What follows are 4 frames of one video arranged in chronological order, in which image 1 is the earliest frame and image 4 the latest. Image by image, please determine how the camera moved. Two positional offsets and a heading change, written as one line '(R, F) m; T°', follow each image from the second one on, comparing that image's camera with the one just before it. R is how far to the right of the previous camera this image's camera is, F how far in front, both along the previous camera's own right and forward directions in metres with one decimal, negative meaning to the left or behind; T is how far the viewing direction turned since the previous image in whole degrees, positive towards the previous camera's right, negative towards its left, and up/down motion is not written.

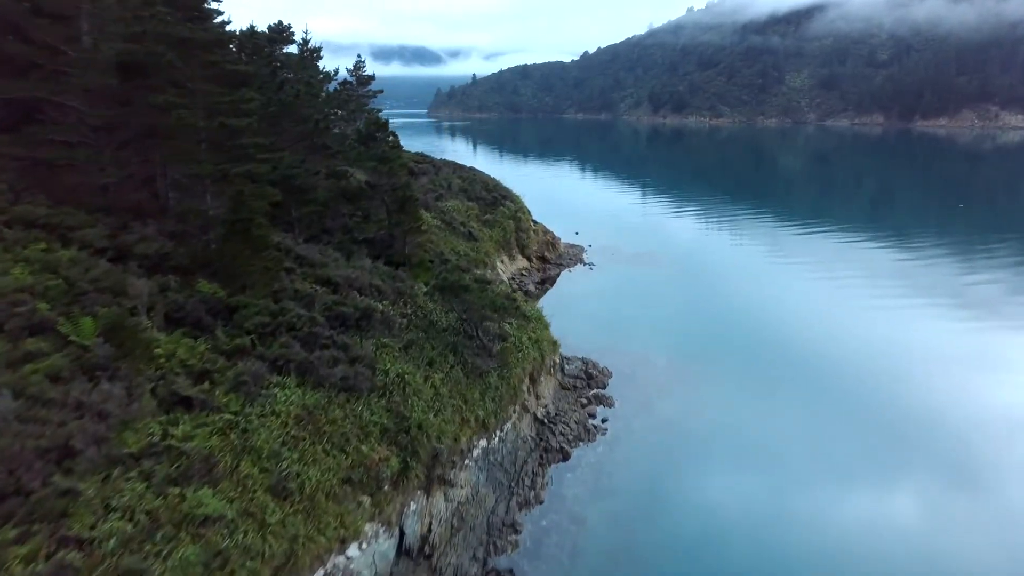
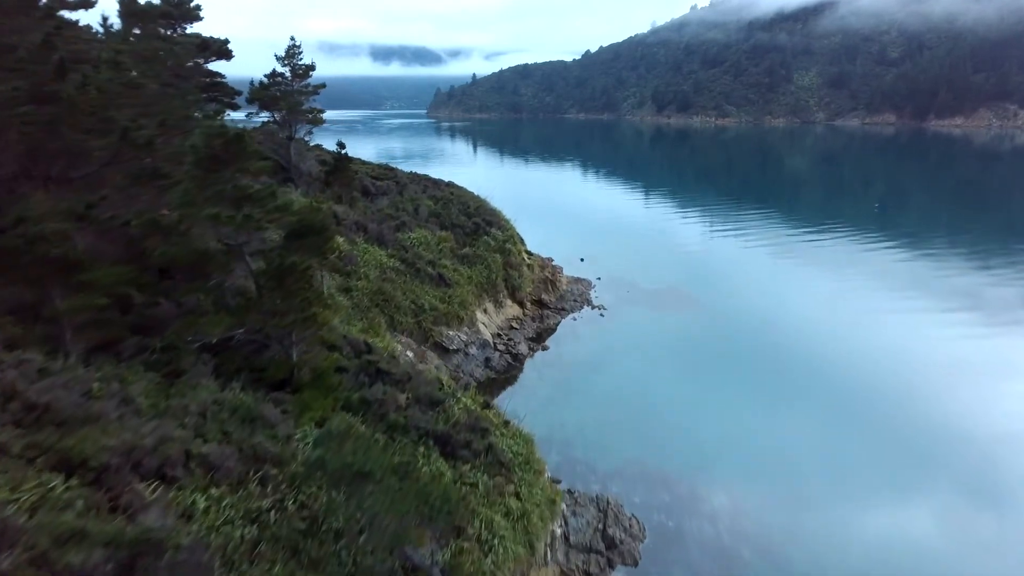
(+0.8, +8.4) m; 0°
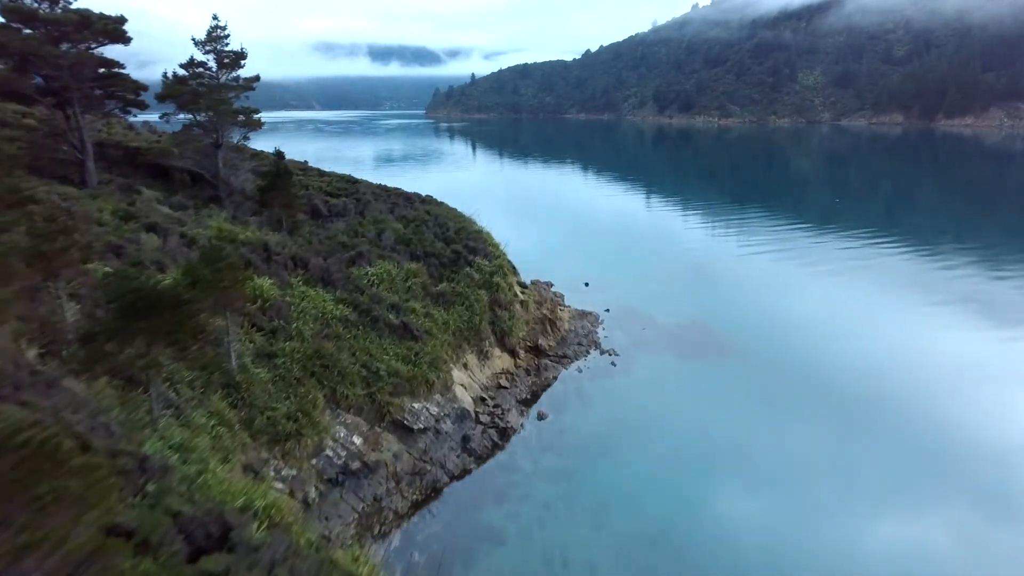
(+0.5, +5.7) m; 0°
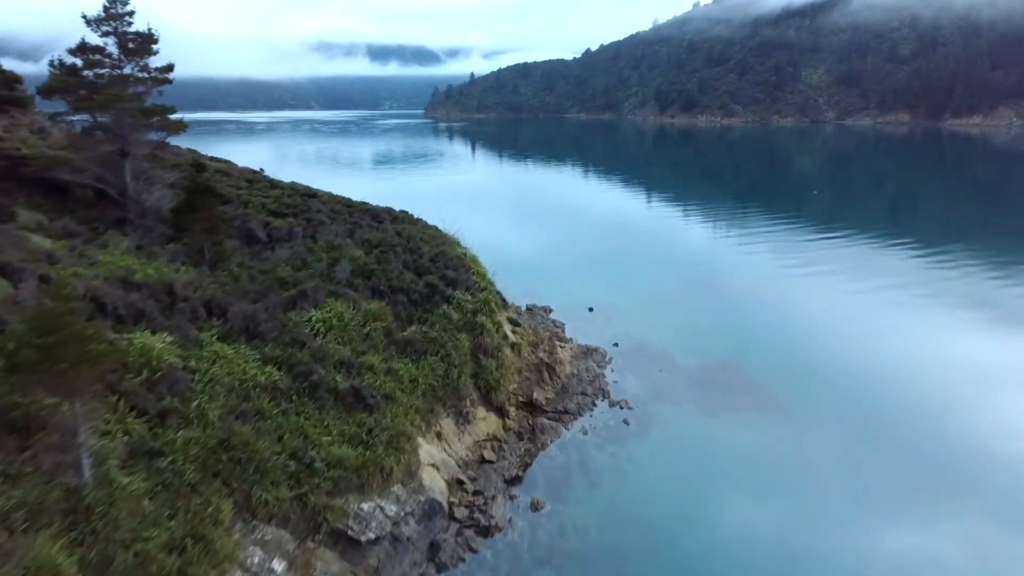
(+0.5, +4.4) m; 0°
